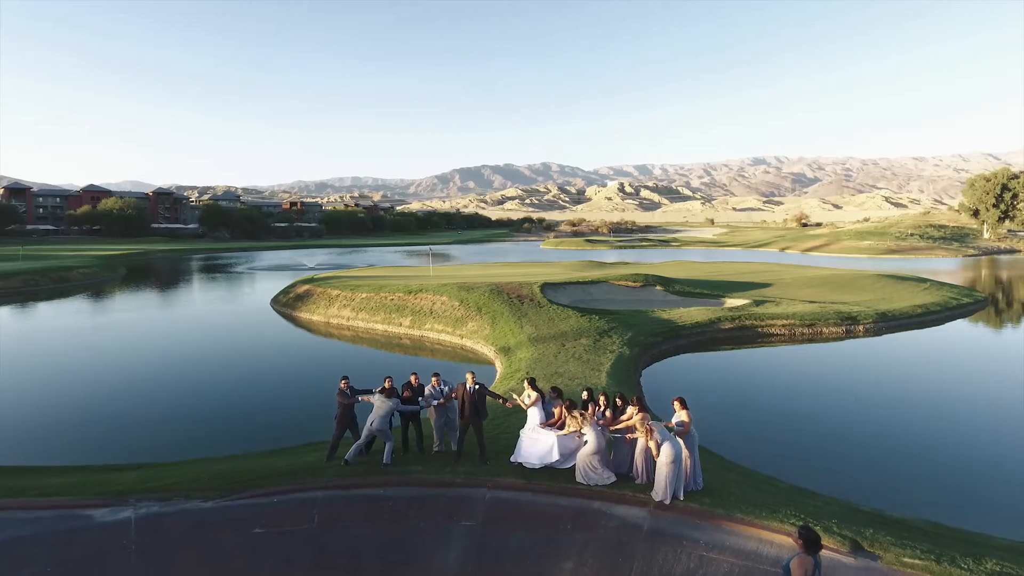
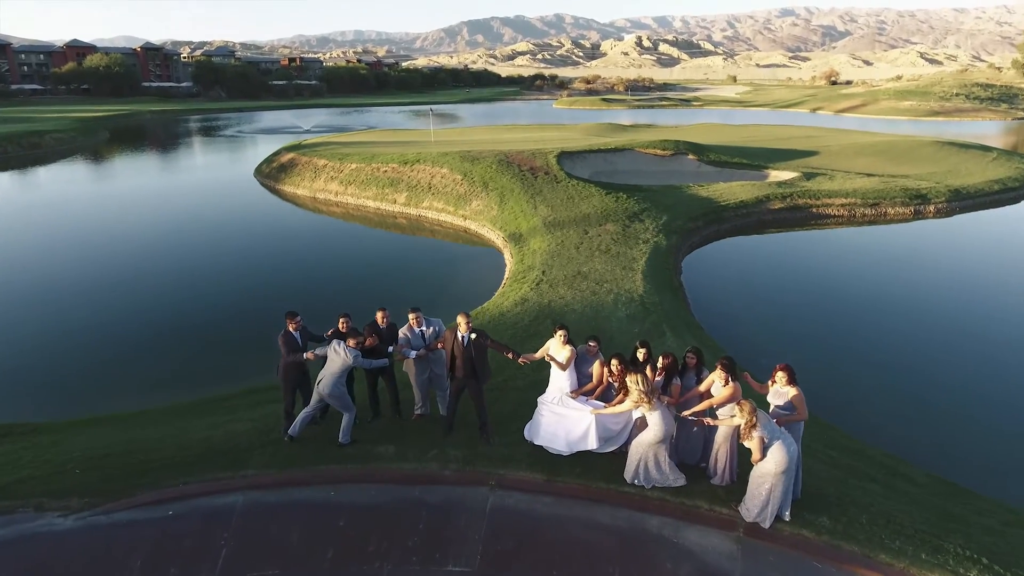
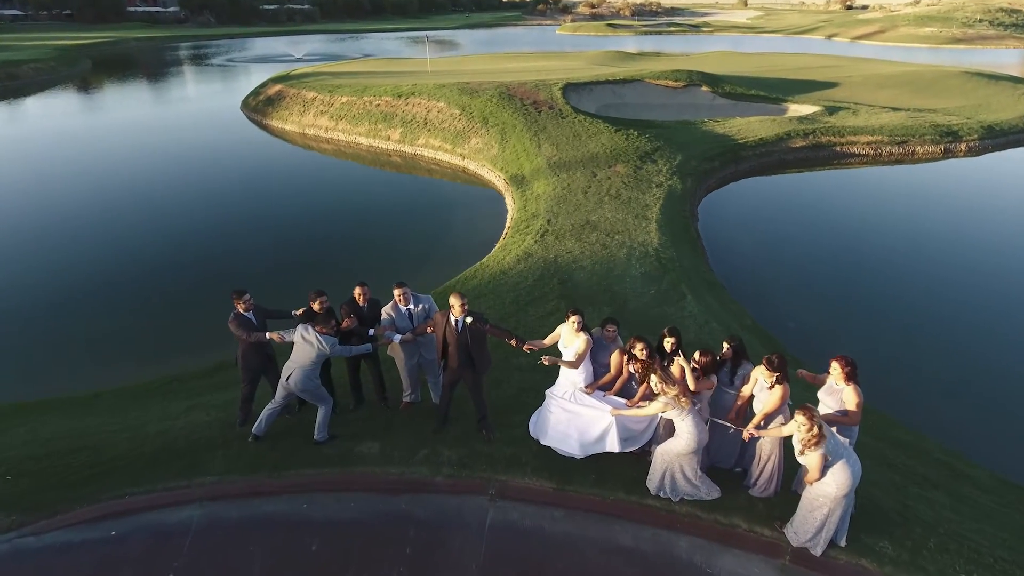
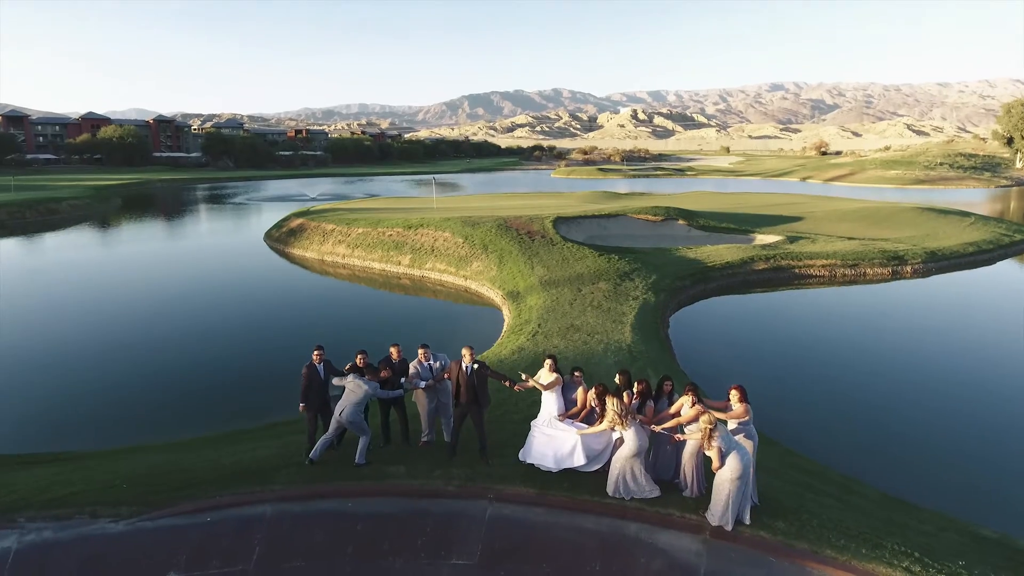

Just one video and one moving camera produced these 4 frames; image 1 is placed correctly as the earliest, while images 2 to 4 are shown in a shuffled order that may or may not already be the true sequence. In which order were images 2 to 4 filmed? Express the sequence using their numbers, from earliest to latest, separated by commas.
4, 2, 3
